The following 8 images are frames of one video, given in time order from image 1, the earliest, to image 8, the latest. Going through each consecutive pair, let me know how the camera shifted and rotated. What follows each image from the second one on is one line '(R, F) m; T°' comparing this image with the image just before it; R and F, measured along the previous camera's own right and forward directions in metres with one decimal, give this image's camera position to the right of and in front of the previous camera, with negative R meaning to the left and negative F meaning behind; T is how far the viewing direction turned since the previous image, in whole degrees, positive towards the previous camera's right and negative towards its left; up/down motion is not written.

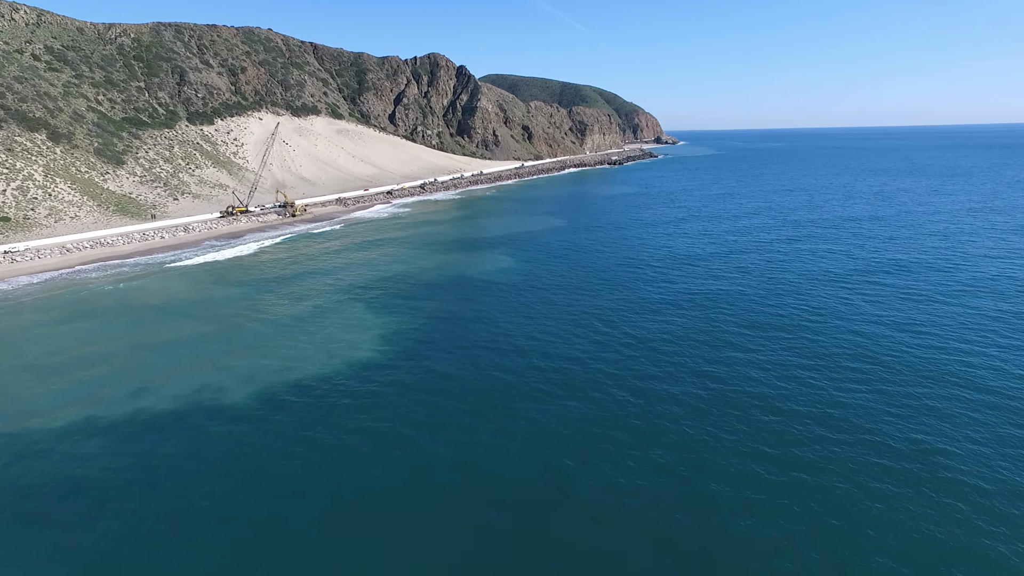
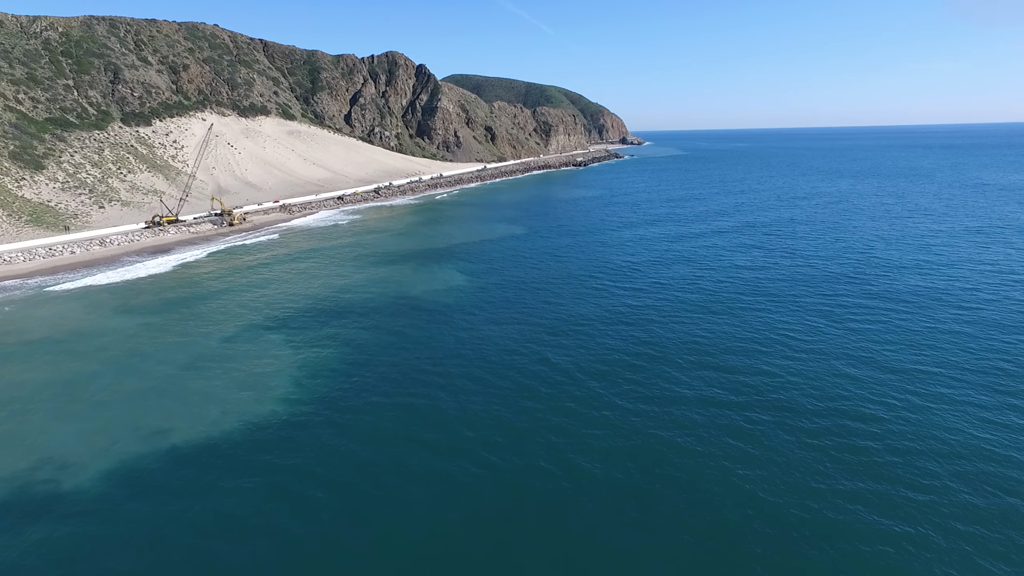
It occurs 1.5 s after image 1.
(+1.5, +4.4) m; +3°
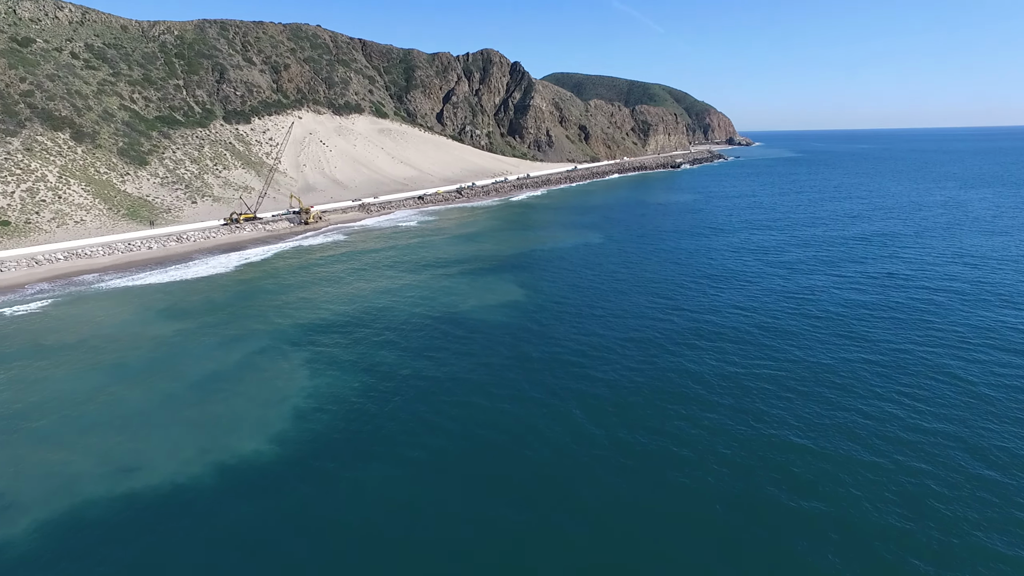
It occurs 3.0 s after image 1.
(+2.2, +4.4) m; -9°
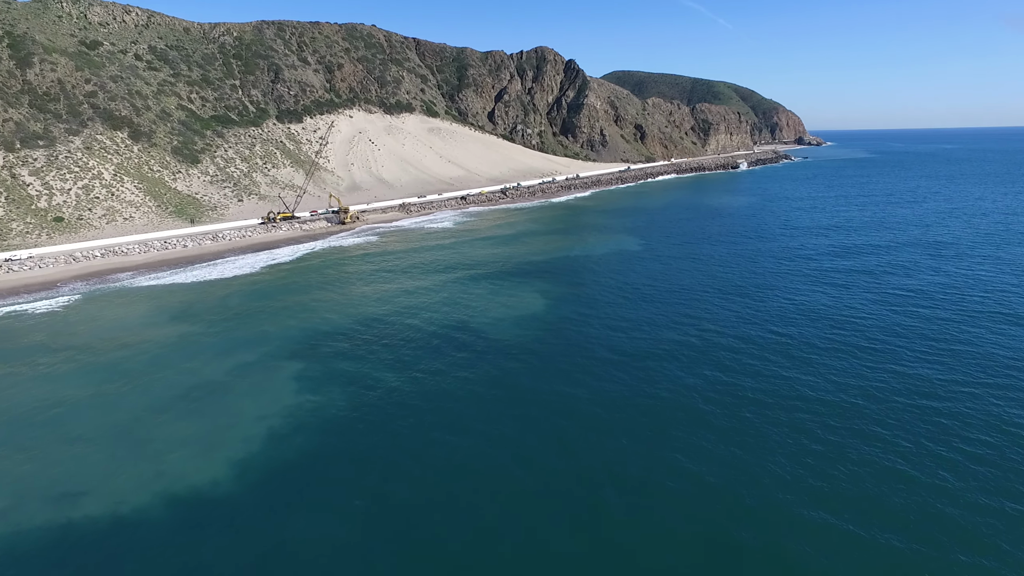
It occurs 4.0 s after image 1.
(+2.2, +2.4) m; -5°
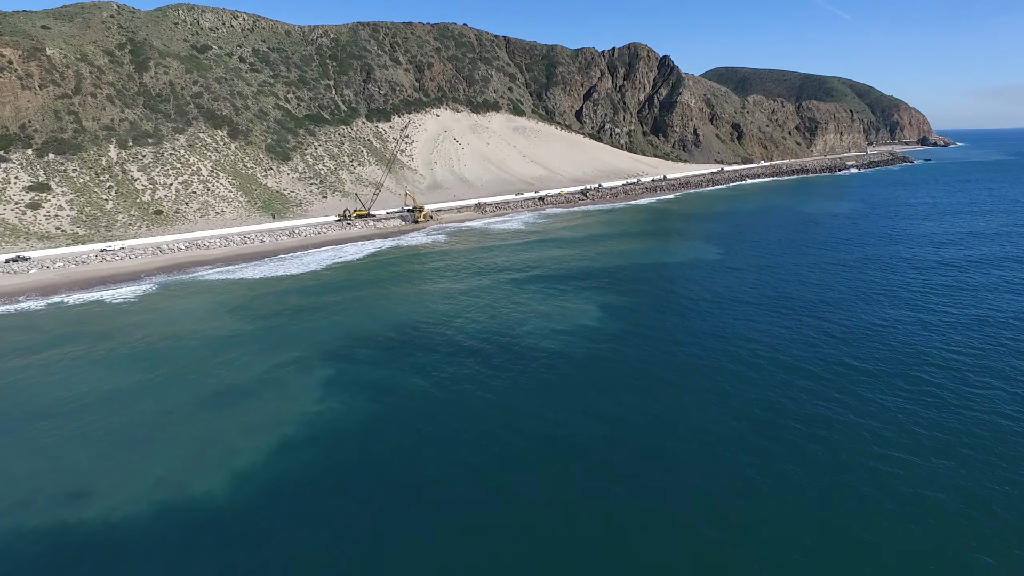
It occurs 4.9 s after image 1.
(+2.1, +2.0) m; -8°
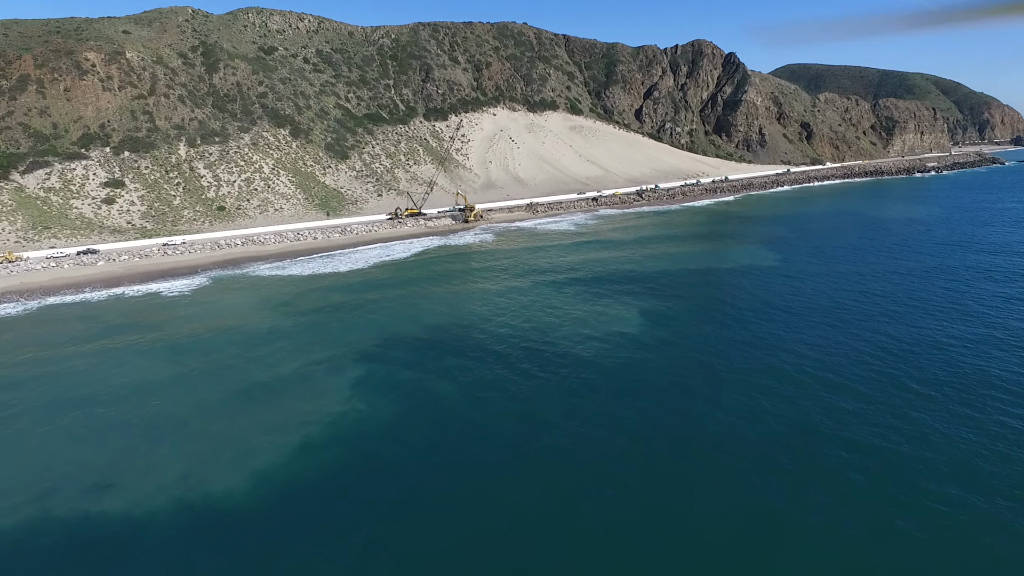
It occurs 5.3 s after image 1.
(+1.0, +0.8) m; -5°
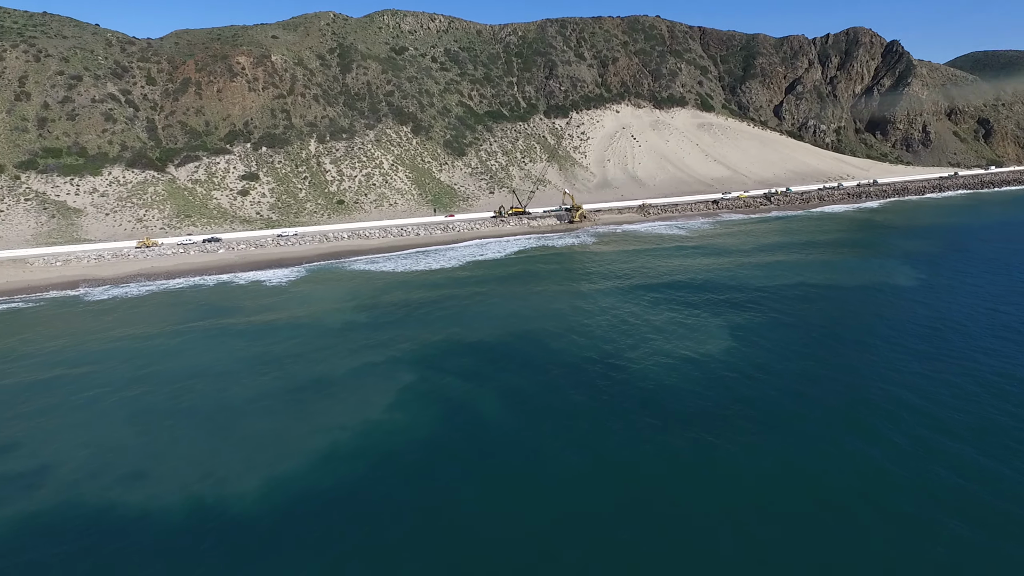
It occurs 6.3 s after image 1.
(+2.7, +2.2) m; -12°
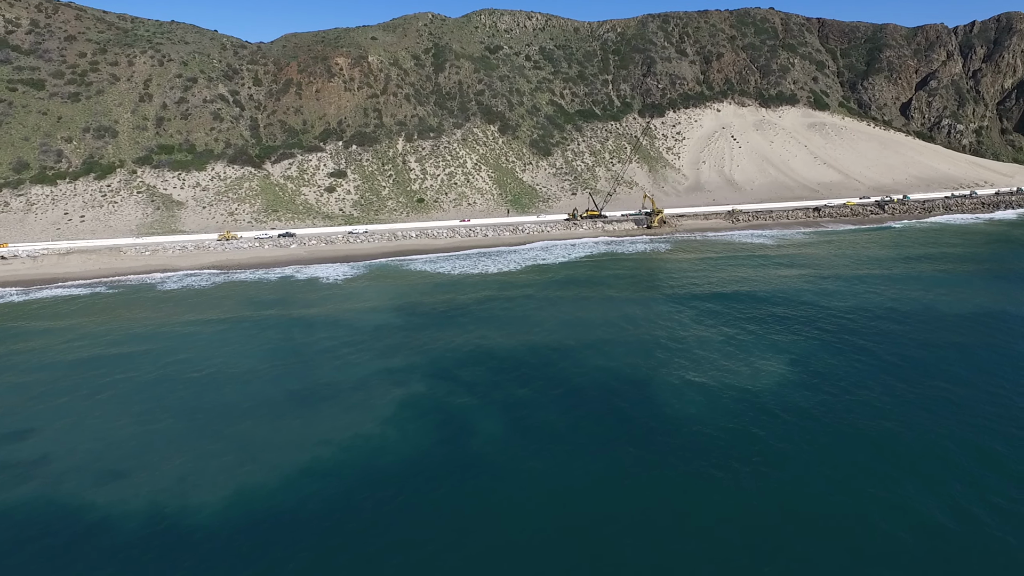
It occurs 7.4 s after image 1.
(+3.2, +2.3) m; -10°
